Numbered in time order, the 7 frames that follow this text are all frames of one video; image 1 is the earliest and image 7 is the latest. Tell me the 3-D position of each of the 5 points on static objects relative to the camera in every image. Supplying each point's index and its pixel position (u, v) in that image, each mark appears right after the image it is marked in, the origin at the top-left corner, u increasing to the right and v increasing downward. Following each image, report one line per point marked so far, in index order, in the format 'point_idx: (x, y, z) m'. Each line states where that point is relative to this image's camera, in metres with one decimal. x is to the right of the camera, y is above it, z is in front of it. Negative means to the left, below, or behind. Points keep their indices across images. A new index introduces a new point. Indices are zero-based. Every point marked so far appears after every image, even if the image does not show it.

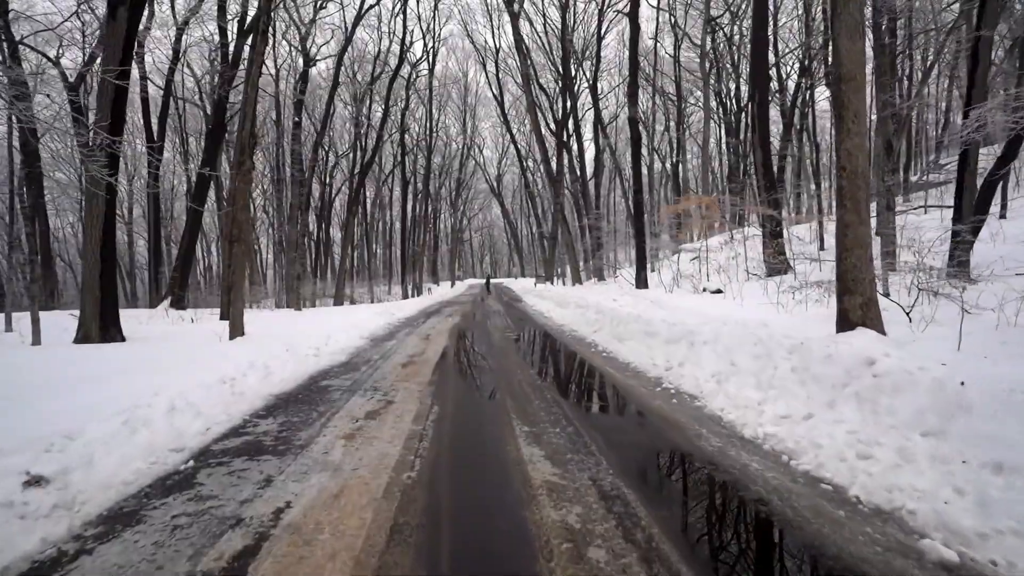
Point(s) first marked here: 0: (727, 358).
0: (+2.5, -0.8, +5.8) m
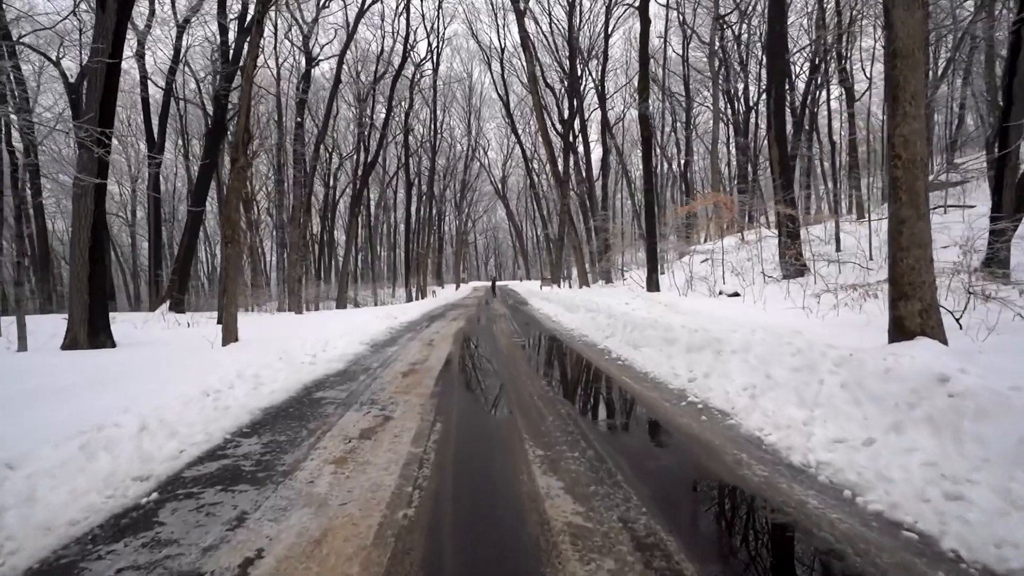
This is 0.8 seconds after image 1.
0: (+2.6, -0.8, +5.3) m
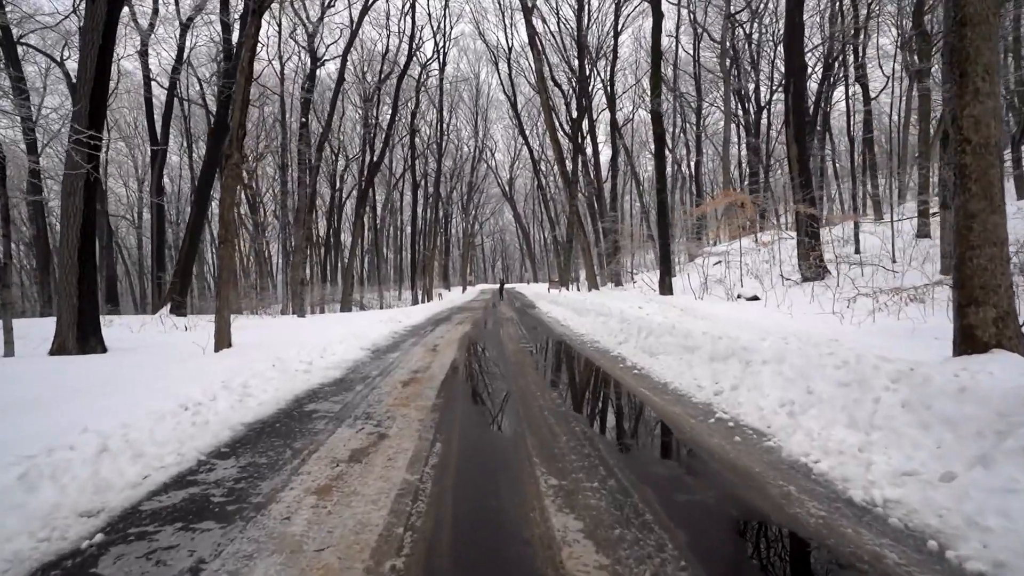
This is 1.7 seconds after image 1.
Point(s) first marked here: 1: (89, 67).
0: (+2.7, -0.9, +4.7) m
1: (-7.6, +4.0, +9.1) m
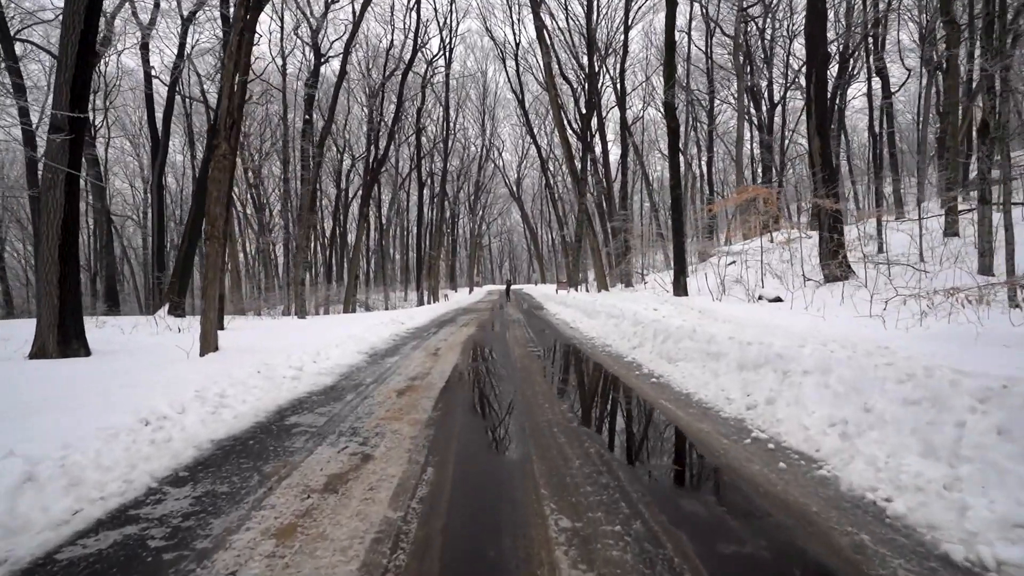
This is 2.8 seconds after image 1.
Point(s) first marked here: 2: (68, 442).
0: (+2.7, -0.9, +4.1) m
1: (-7.5, +4.0, +8.6) m
2: (-3.4, -1.2, +3.9) m
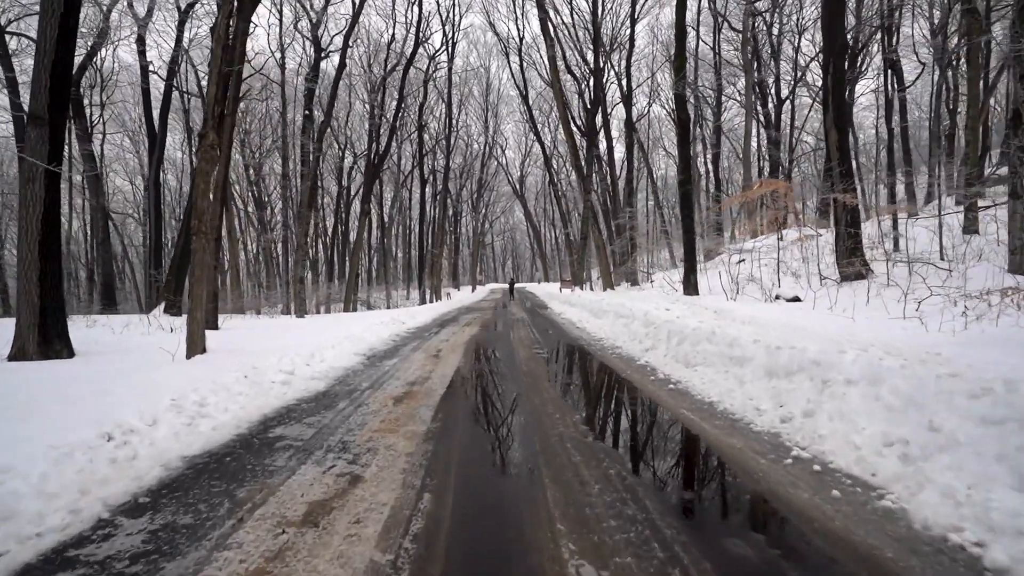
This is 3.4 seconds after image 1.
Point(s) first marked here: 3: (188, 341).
0: (+2.8, -0.9, +3.5) m
1: (-7.4, +4.0, +8.2) m
2: (-3.3, -1.2, +3.4) m
3: (-5.1, -0.8, +8.0) m
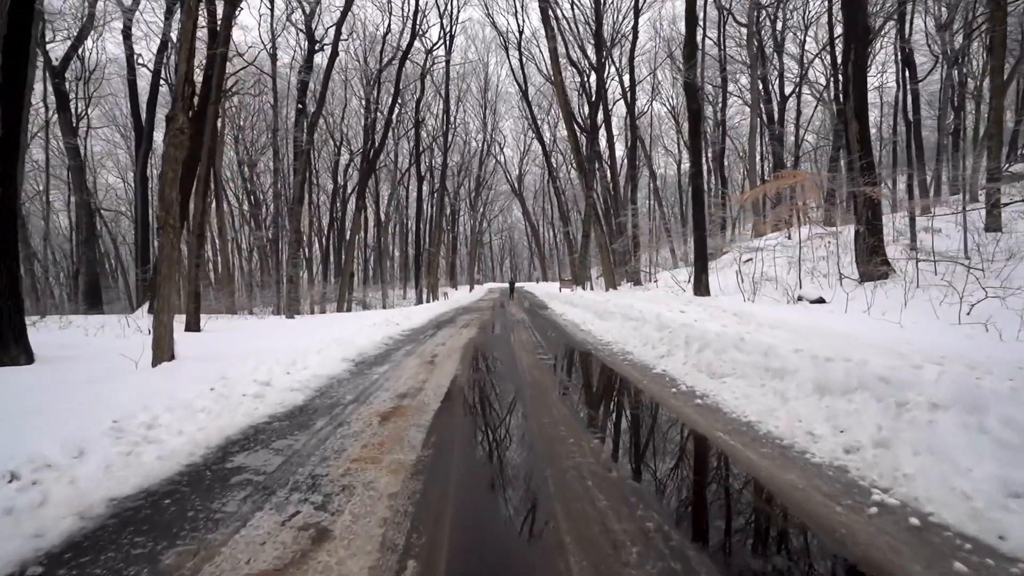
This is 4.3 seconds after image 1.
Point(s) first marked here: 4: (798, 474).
0: (+2.8, -0.9, +2.8) m
1: (-7.3, +4.0, +7.3) m
2: (-3.3, -1.2, +2.6) m
3: (-5.1, -0.8, +7.2) m
4: (+1.9, -1.2, +3.4) m
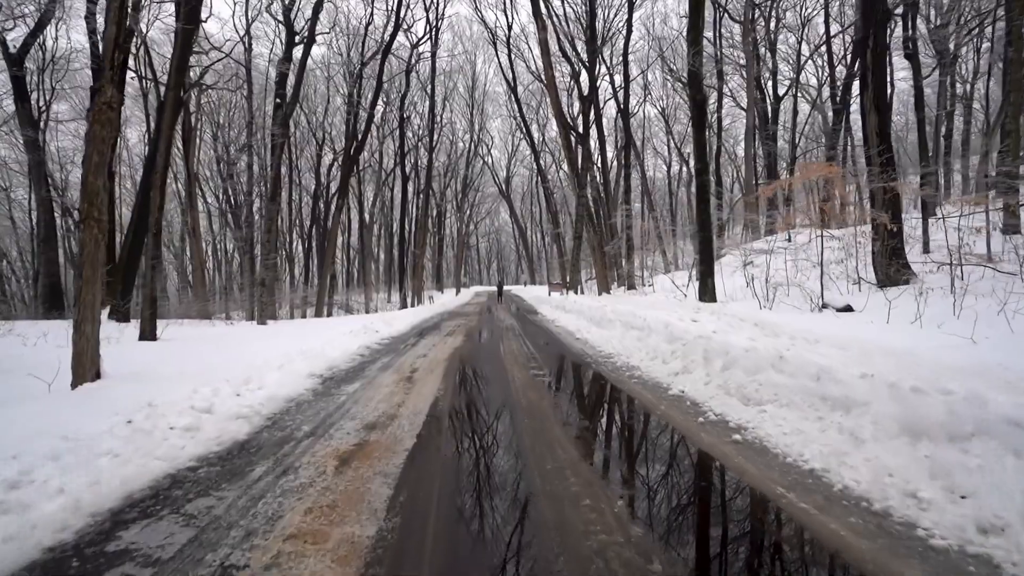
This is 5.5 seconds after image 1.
0: (+2.8, -0.9, +1.7) m
1: (-7.4, +3.9, +6.1) m
2: (-3.2, -1.2, +1.4) m
3: (-5.1, -0.9, +6.0) m
4: (+1.9, -1.3, +2.3) m
